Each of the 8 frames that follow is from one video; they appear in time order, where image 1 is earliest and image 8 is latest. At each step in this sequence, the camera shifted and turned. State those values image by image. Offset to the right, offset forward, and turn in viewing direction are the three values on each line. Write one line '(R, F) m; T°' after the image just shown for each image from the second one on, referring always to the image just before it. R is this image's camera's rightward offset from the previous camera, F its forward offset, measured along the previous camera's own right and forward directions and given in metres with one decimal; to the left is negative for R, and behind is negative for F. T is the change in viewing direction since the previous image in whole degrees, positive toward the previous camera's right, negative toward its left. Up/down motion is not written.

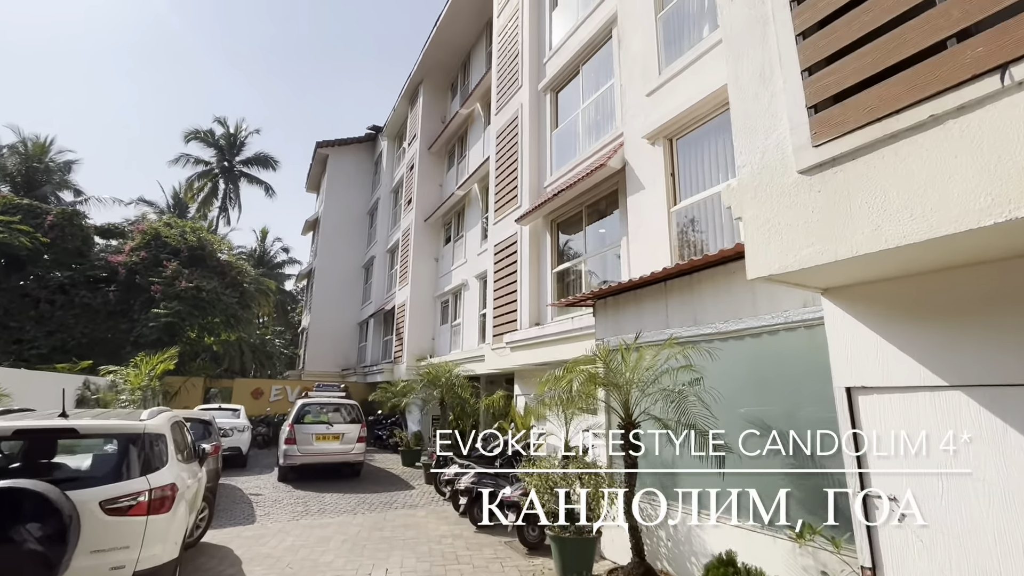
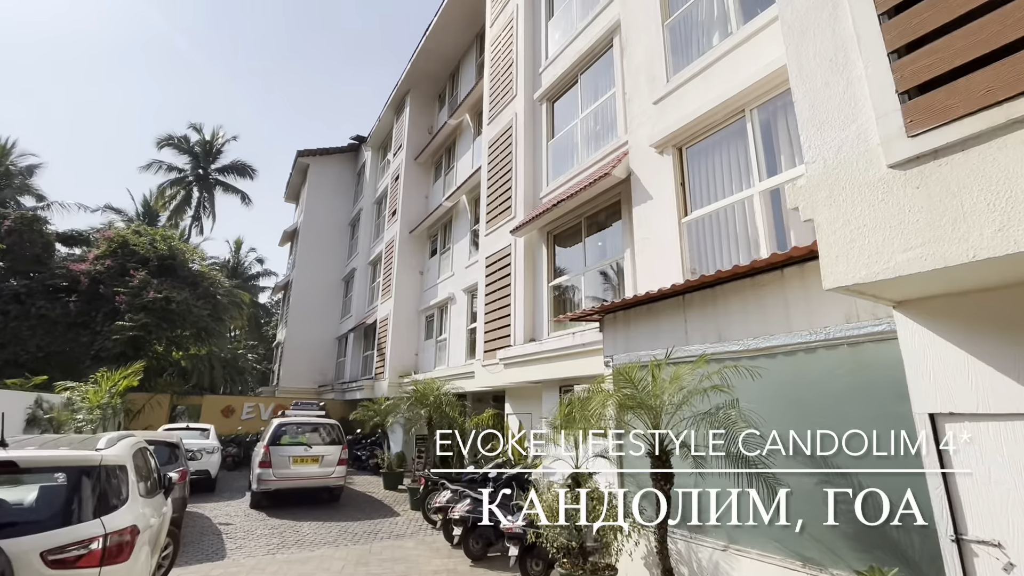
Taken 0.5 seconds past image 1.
(-0.3, +0.4) m; +3°
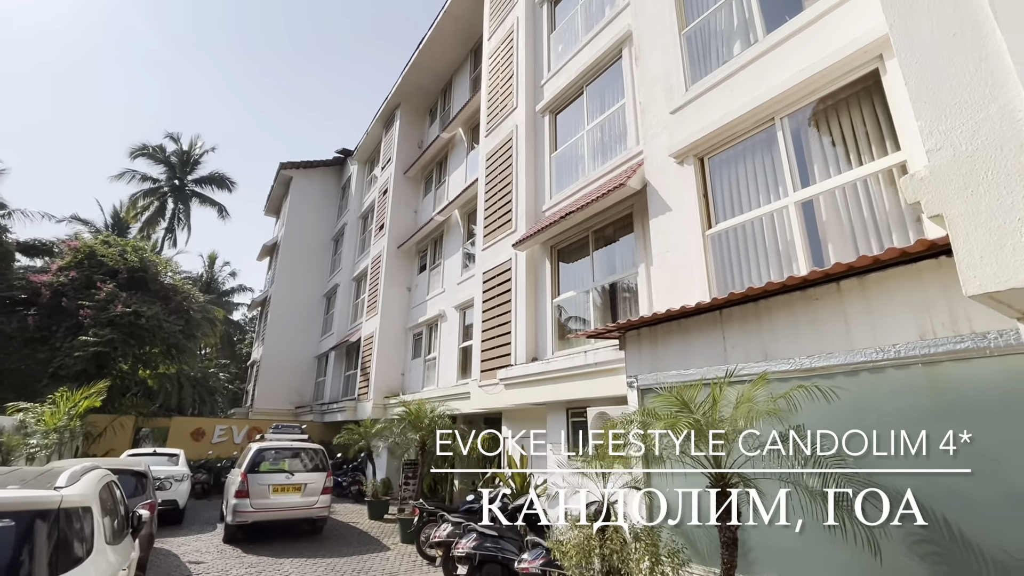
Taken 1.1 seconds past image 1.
(-0.4, +0.4) m; +3°
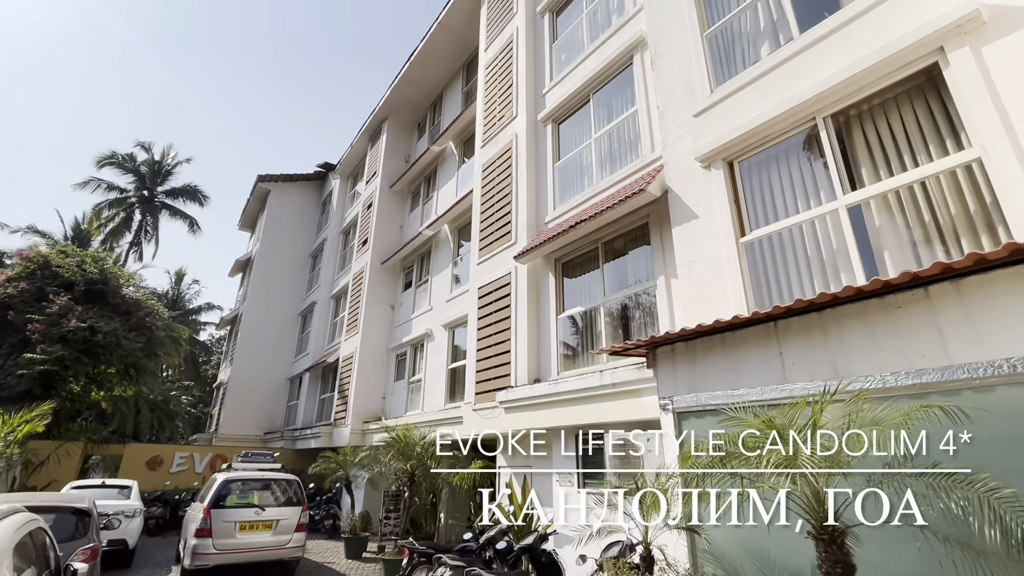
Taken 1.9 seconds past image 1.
(-0.4, +0.6) m; +3°
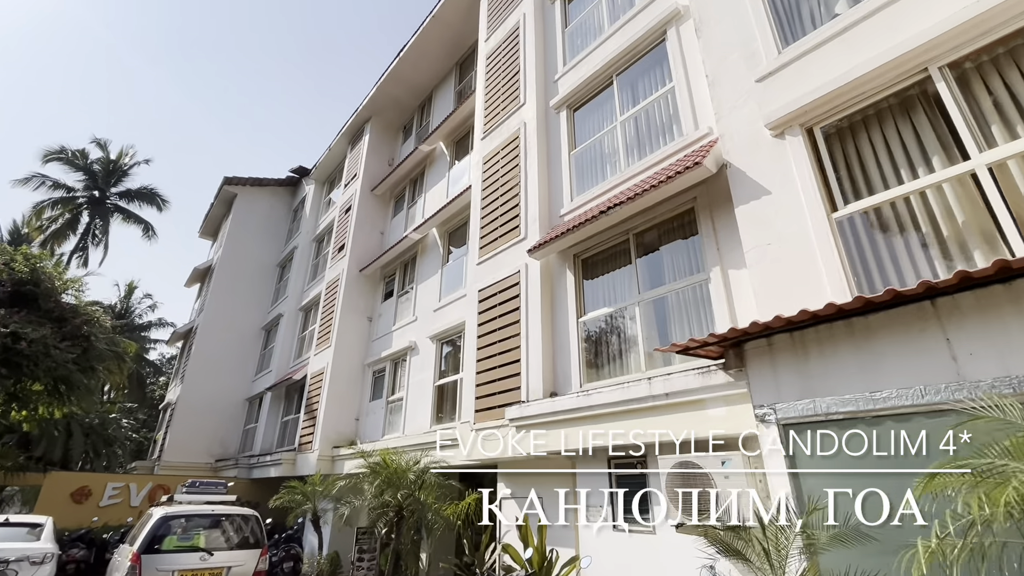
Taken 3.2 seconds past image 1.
(-0.6, +1.1) m; +4°
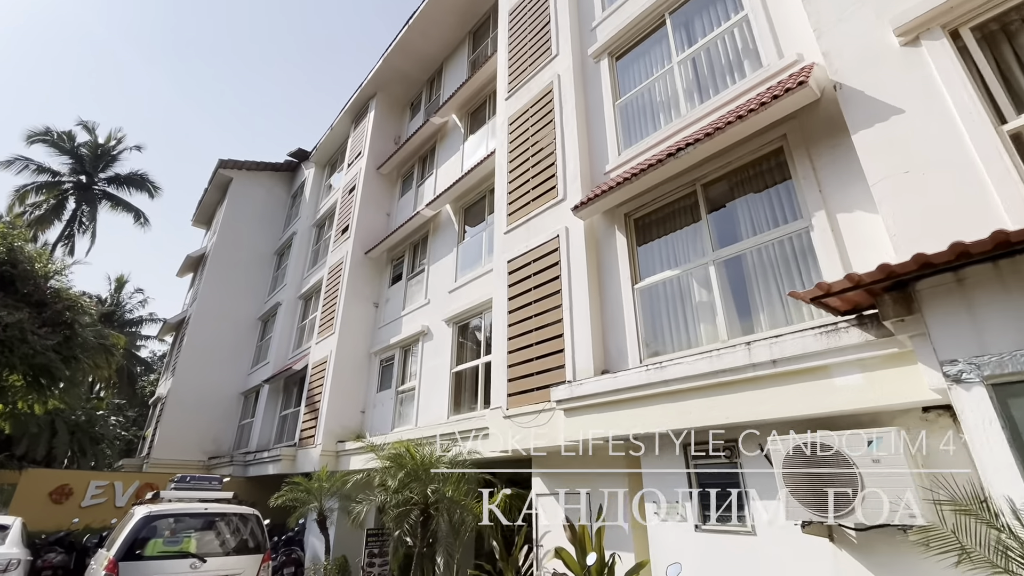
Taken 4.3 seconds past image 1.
(-0.6, +0.9) m; +1°
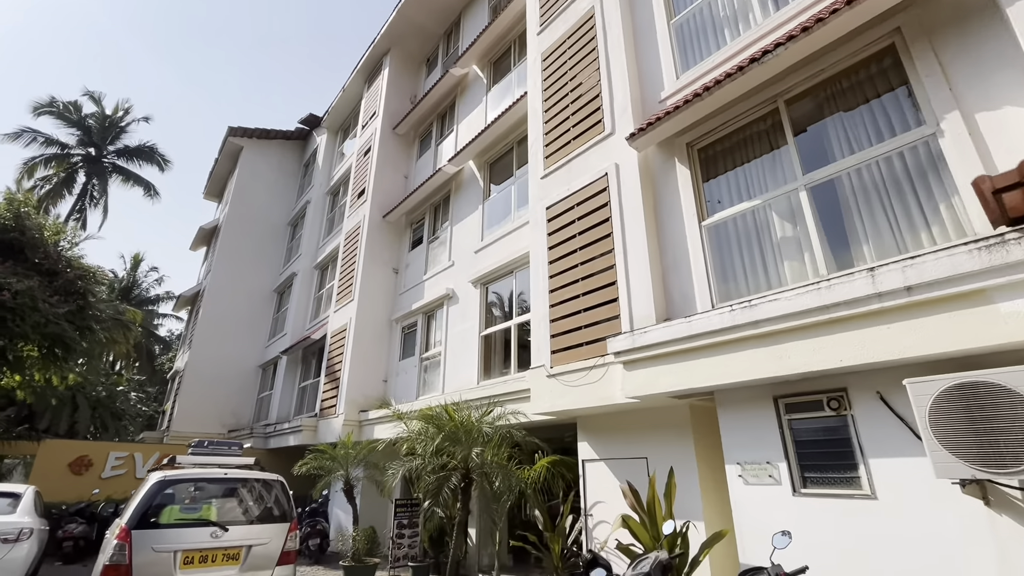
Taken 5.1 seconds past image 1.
(-0.4, +0.6) m; -1°
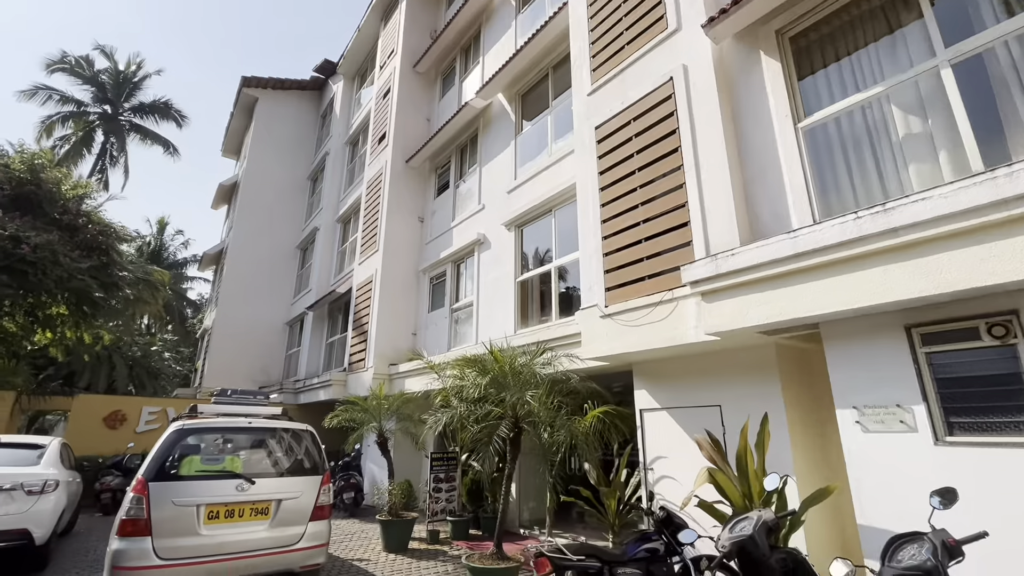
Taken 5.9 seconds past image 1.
(-0.3, +0.7) m; -3°
